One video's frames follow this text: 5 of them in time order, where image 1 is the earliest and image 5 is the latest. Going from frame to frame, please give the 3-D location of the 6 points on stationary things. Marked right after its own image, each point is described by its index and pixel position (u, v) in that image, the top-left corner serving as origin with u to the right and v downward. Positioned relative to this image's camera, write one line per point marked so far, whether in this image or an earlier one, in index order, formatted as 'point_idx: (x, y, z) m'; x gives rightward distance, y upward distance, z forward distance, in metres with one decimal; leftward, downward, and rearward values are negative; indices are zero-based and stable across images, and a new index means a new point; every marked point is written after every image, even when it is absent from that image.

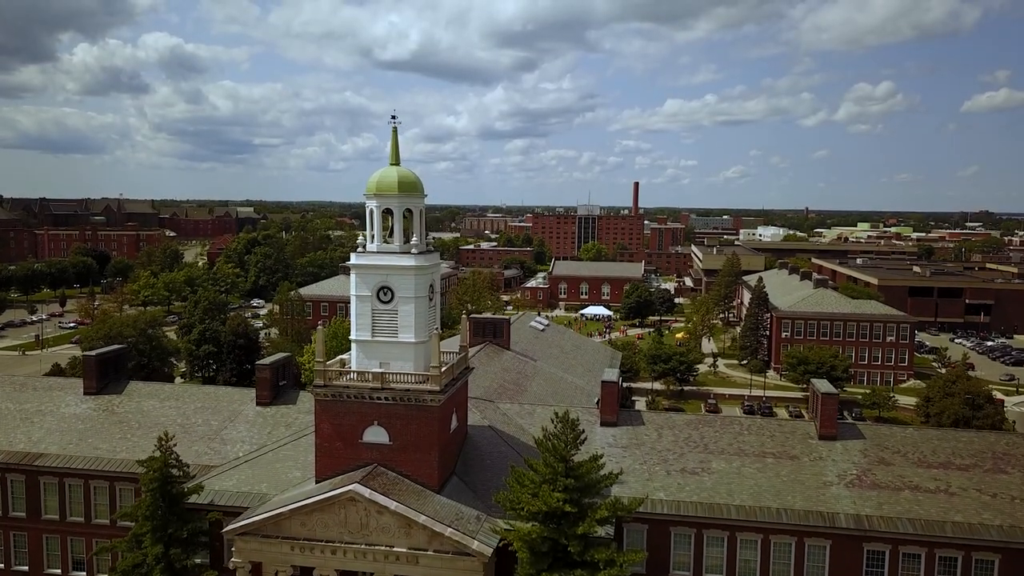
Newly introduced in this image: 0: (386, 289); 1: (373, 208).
0: (-3.5, 0.0, +19.7) m
1: (-3.9, +2.2, +19.8) m
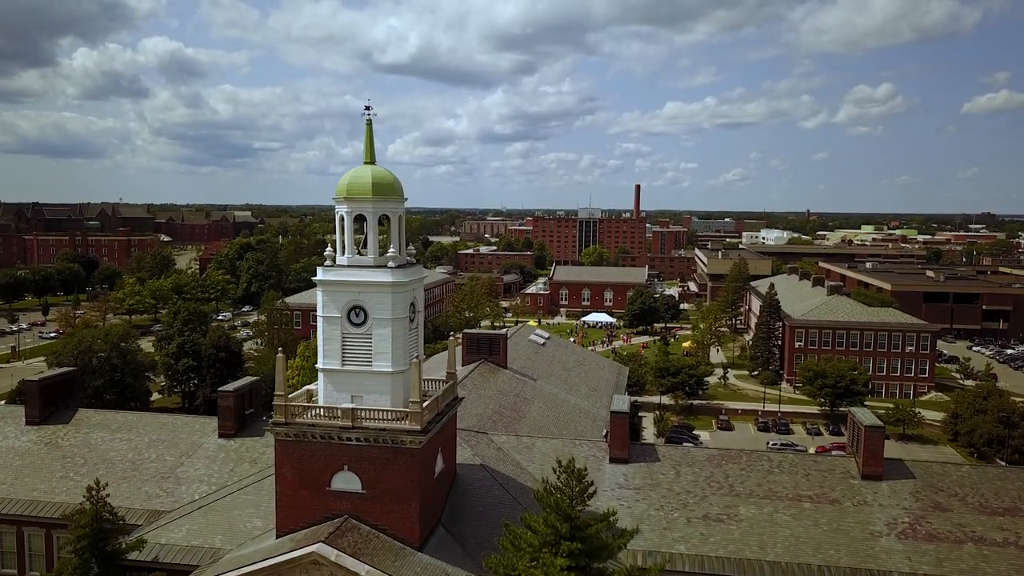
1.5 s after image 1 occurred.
0: (-3.6, -0.5, +16.8) m
1: (-4.0, +1.7, +16.9) m
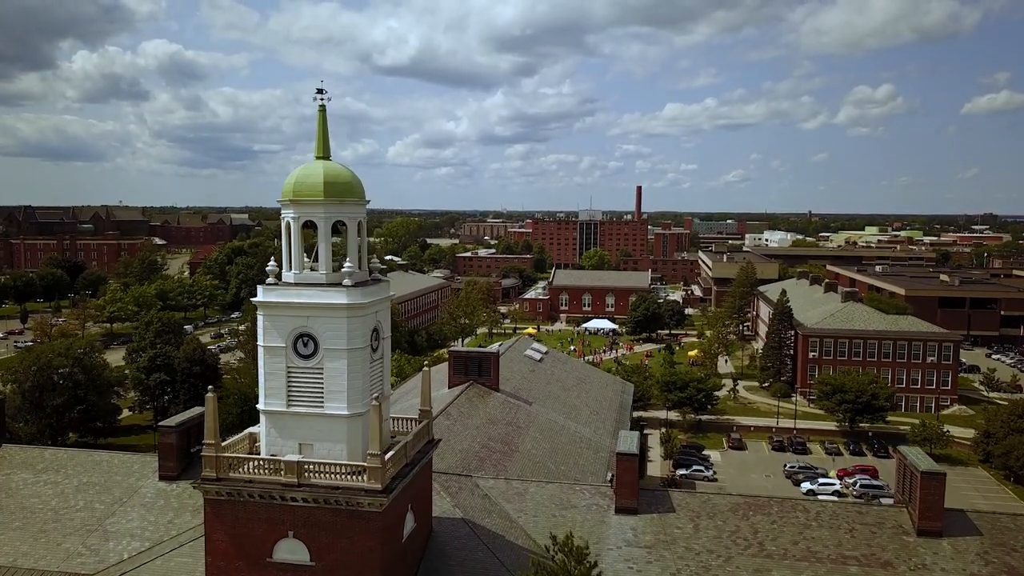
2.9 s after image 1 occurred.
0: (-3.9, -0.9, +13.7) m
1: (-4.3, +1.3, +13.8) m
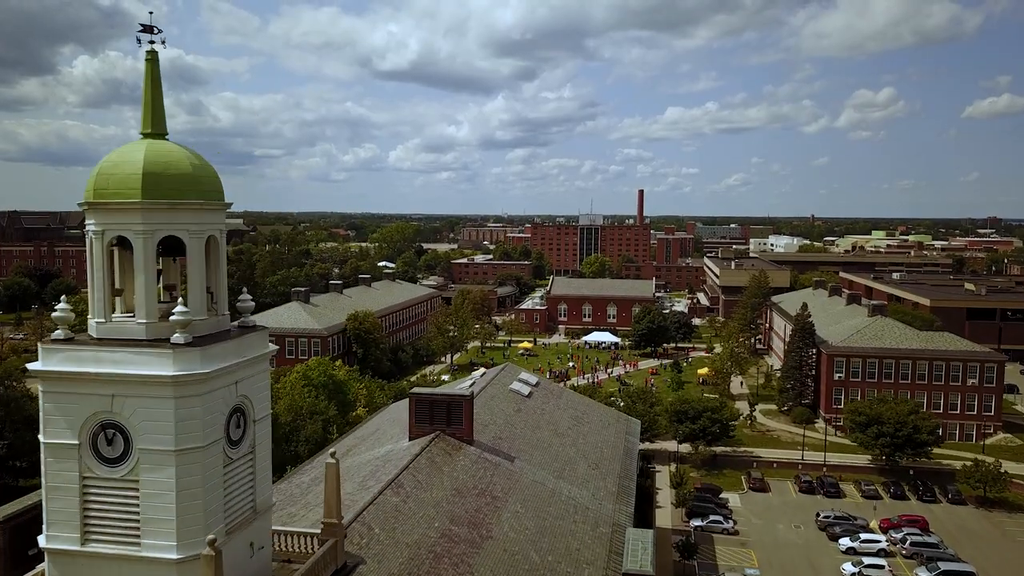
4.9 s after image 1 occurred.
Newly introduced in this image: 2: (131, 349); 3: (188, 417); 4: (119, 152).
0: (-4.6, -1.6, +8.3) m
1: (-5.0, +0.6, +8.4) m
2: (-4.4, -0.7, +8.2) m
3: (-3.7, -1.4, +8.2) m
4: (-4.7, +1.6, +8.6) m
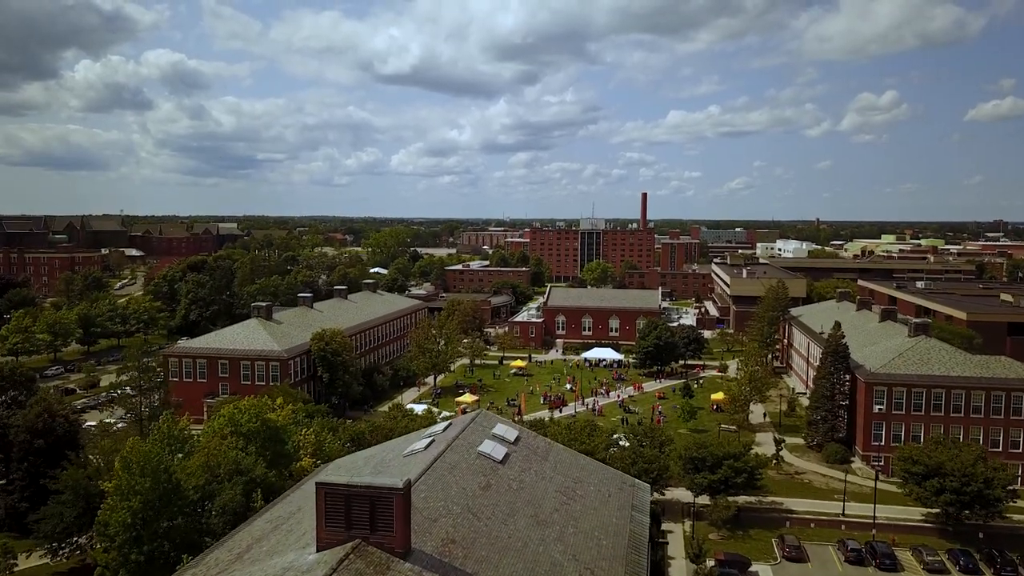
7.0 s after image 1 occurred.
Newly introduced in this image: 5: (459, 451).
0: (-5.6, -2.4, +1.7) m
1: (-6.0, -0.2, +1.8) m
2: (-5.3, -1.5, +1.6) m
3: (-4.7, -2.2, +1.6) m
4: (-5.7, +0.9, +2.0) m
5: (-1.5, -4.6, +20.0) m
